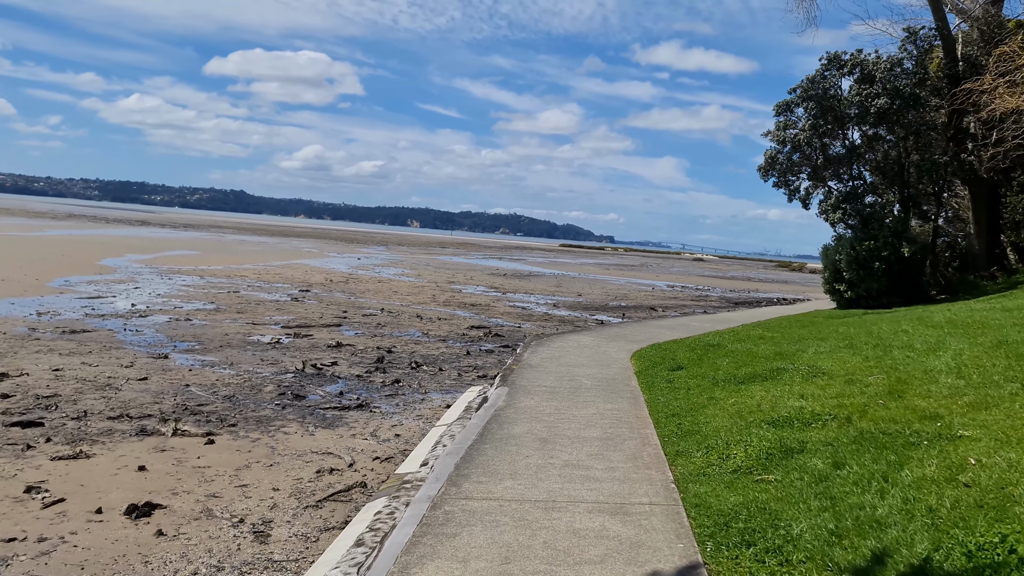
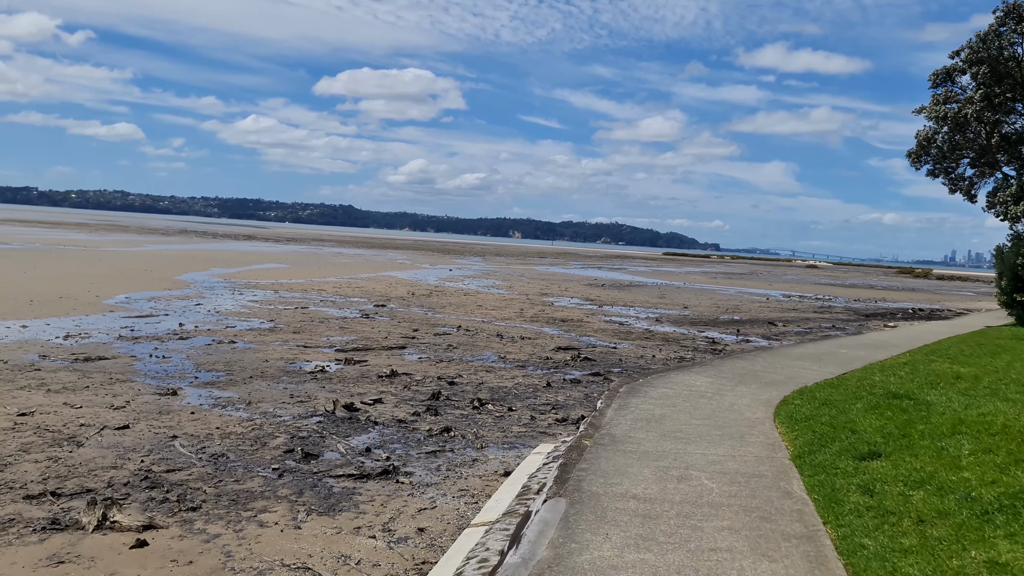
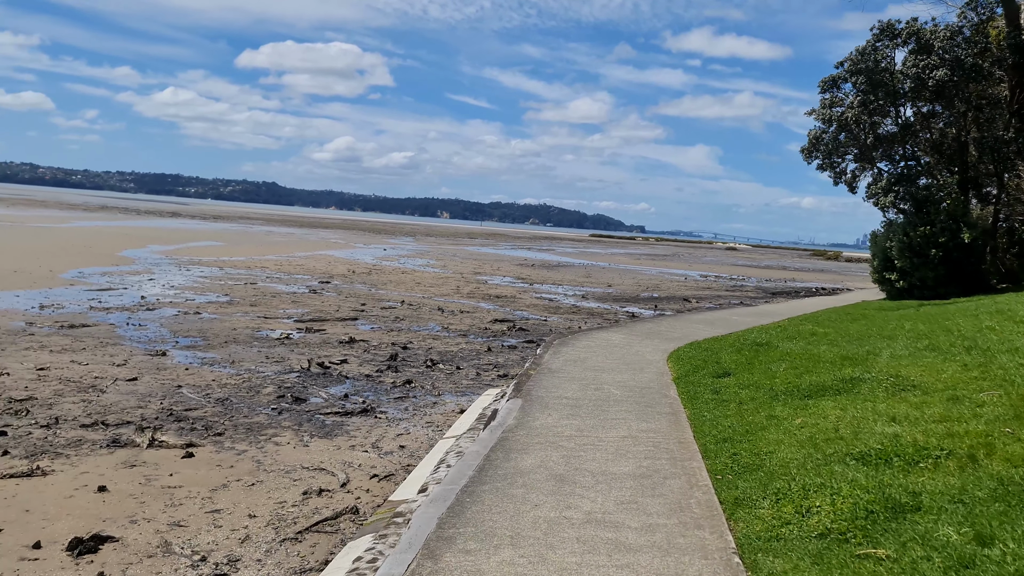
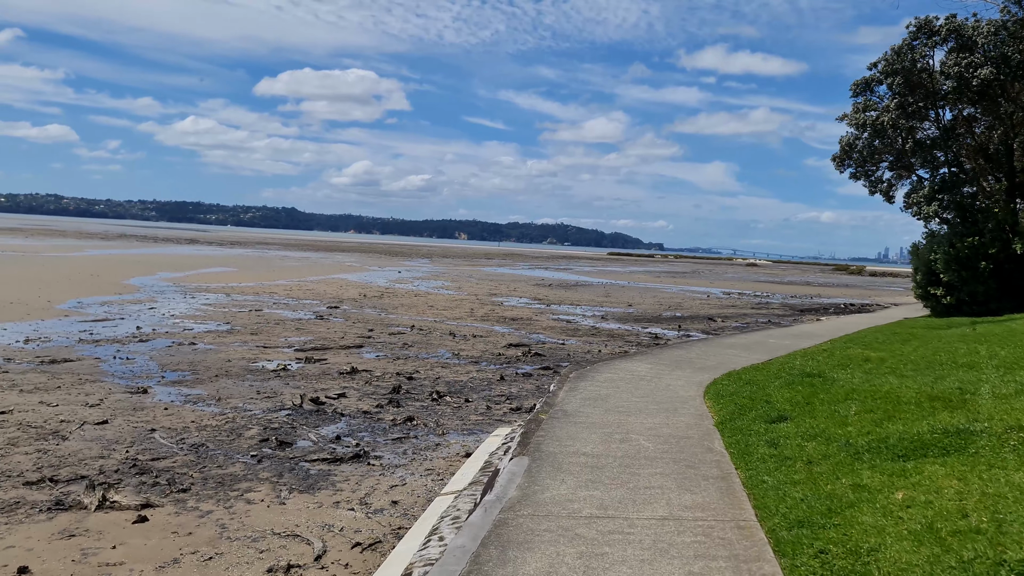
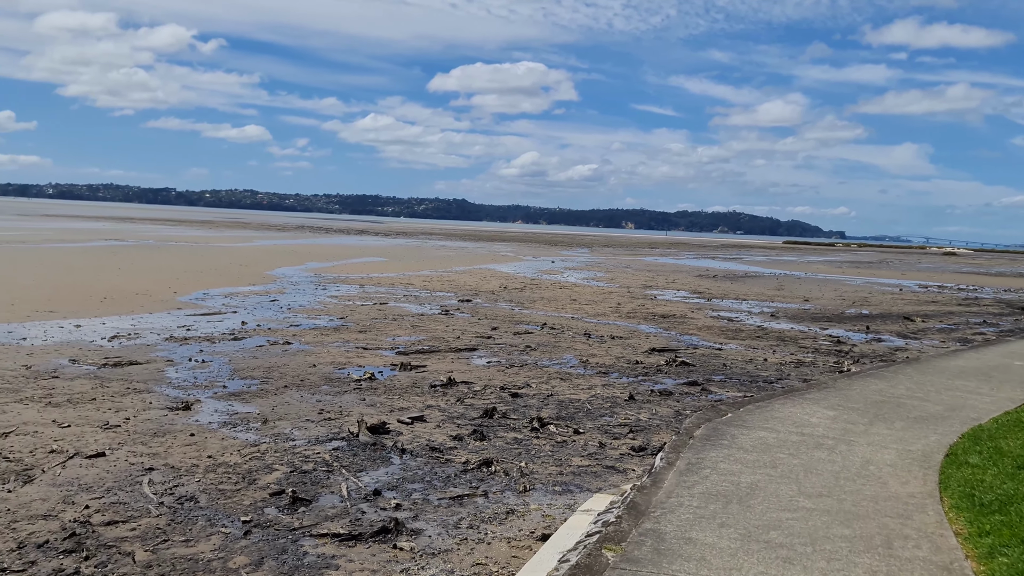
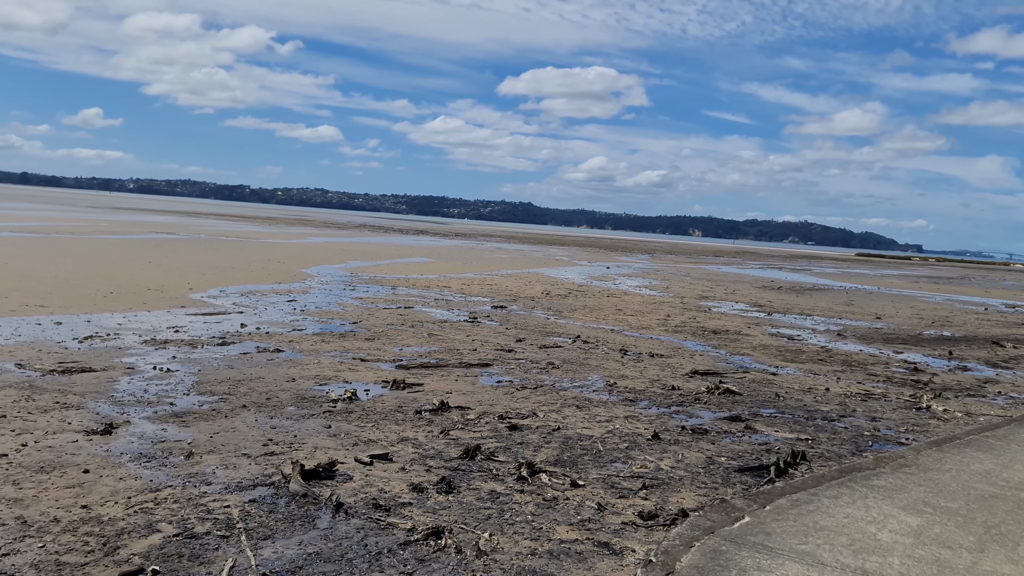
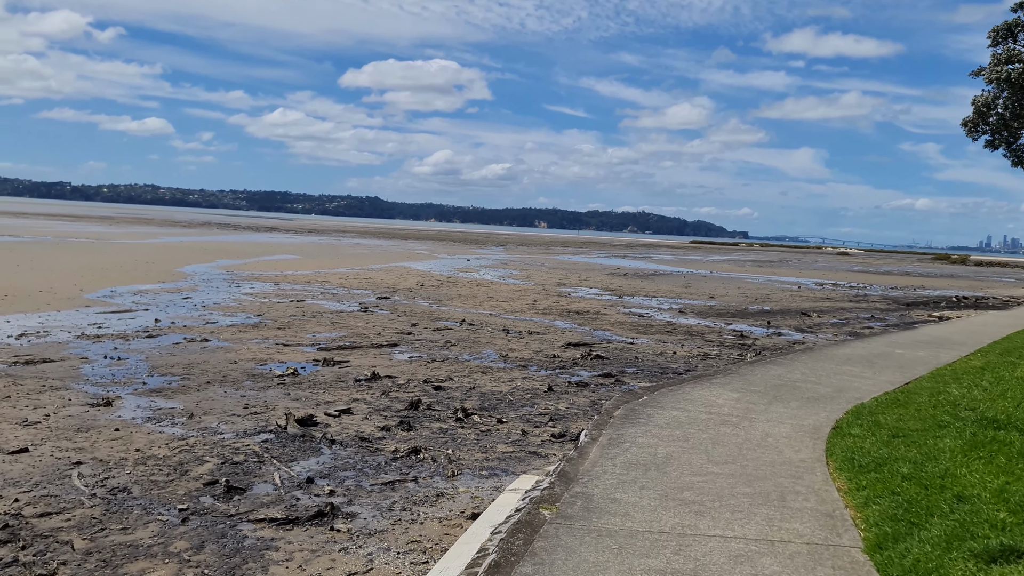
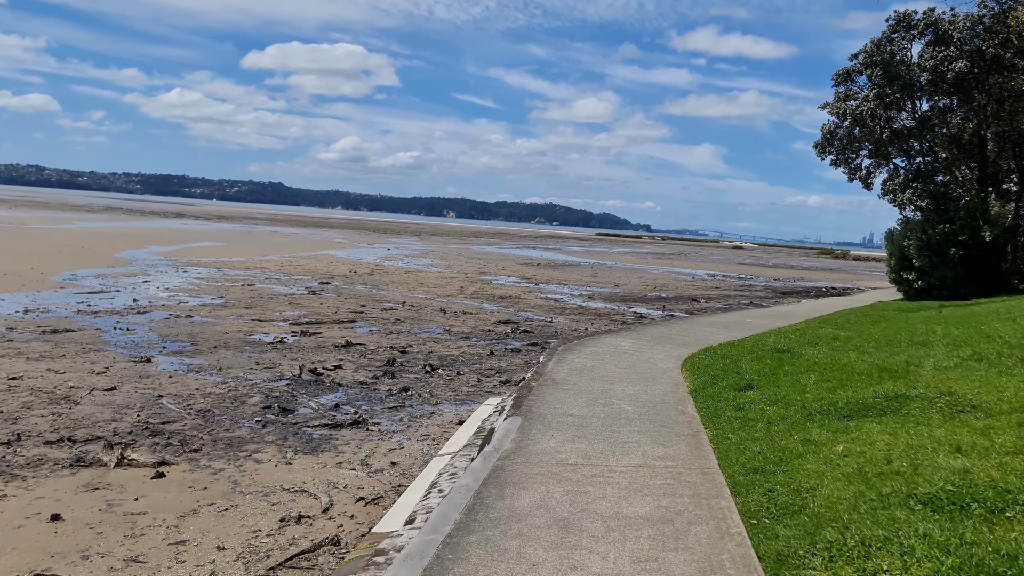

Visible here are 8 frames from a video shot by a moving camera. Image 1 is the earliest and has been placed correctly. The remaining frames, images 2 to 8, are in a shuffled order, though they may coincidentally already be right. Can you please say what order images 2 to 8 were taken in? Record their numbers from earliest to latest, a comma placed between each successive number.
3, 8, 4, 2, 7, 5, 6
